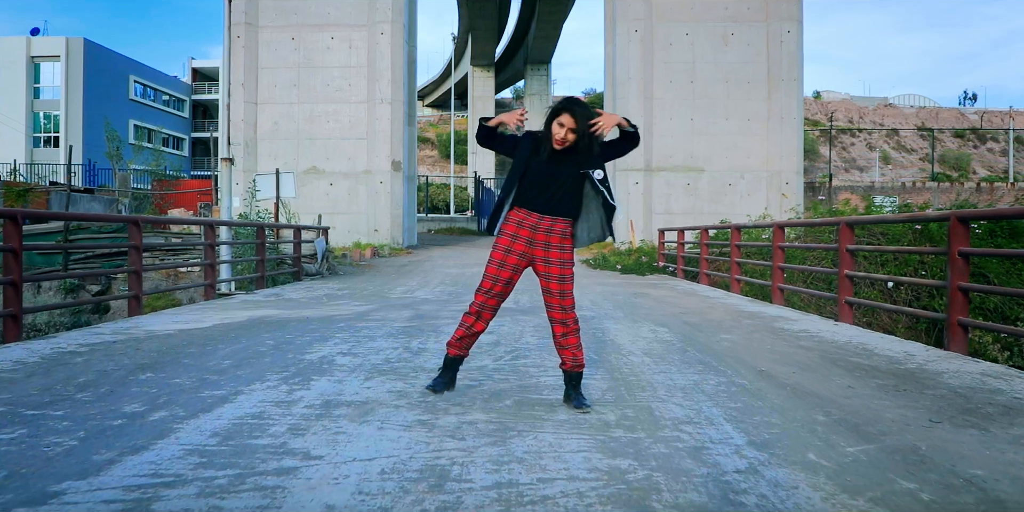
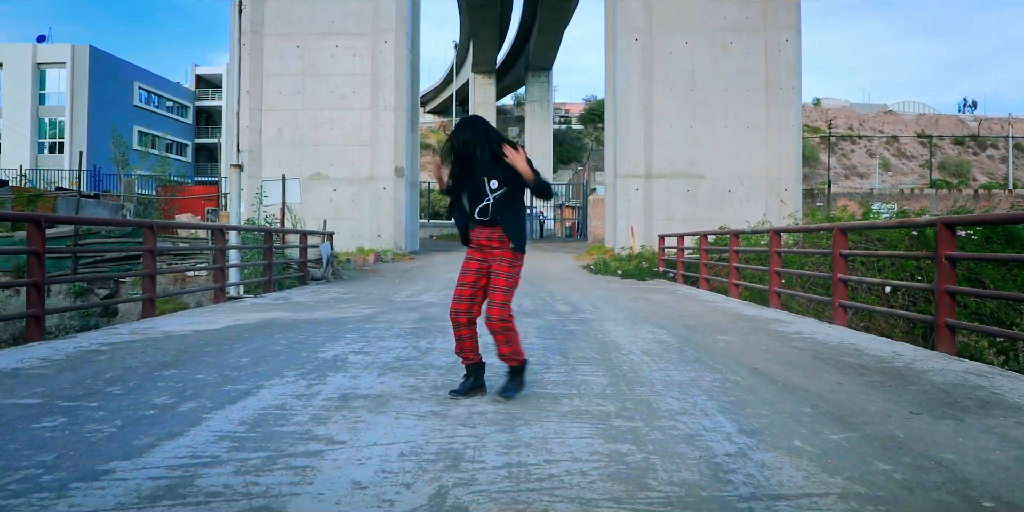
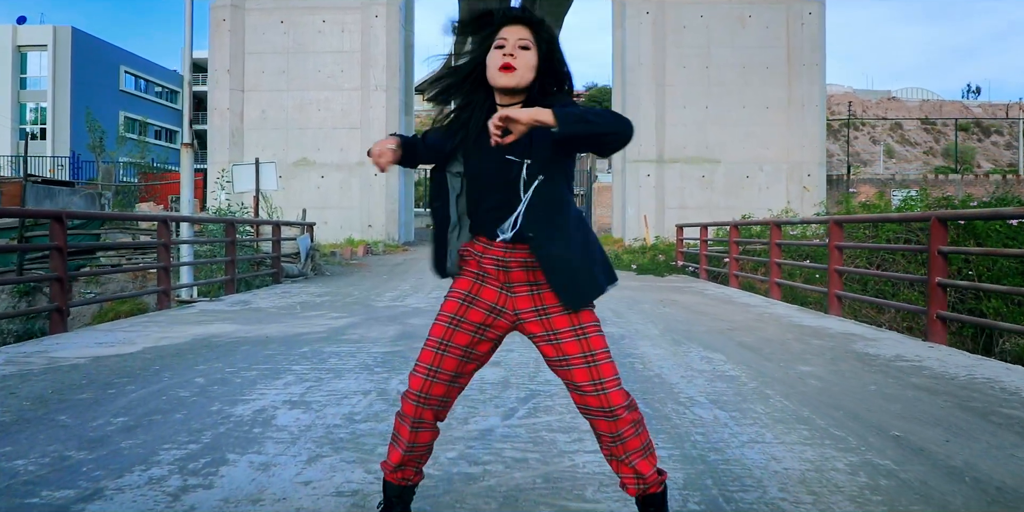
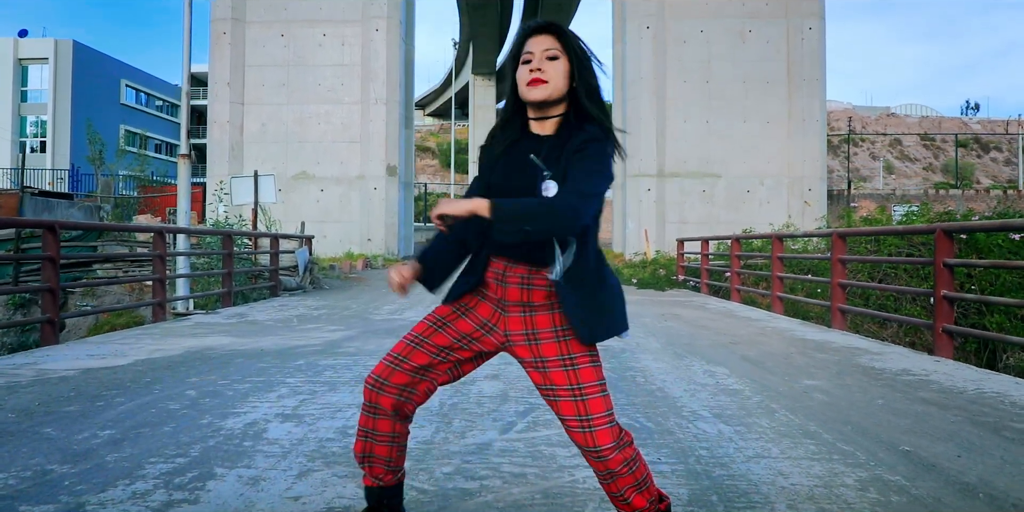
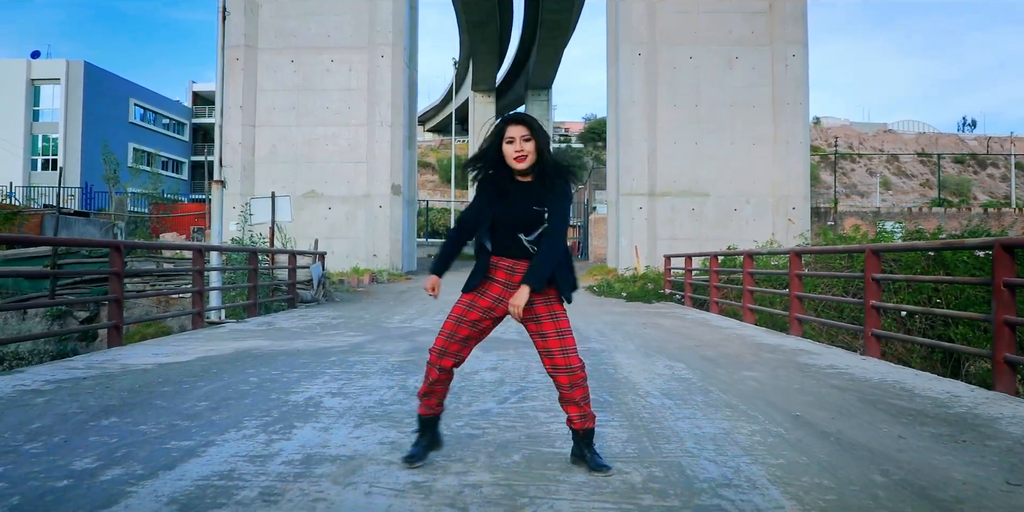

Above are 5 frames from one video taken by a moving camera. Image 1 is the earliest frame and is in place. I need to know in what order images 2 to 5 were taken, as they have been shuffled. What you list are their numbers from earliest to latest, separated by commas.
3, 4, 5, 2
